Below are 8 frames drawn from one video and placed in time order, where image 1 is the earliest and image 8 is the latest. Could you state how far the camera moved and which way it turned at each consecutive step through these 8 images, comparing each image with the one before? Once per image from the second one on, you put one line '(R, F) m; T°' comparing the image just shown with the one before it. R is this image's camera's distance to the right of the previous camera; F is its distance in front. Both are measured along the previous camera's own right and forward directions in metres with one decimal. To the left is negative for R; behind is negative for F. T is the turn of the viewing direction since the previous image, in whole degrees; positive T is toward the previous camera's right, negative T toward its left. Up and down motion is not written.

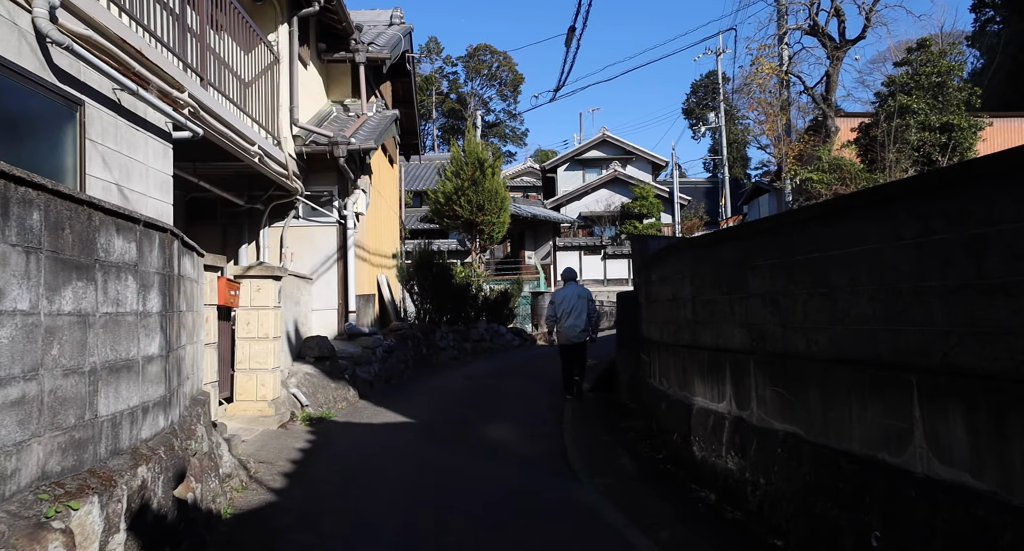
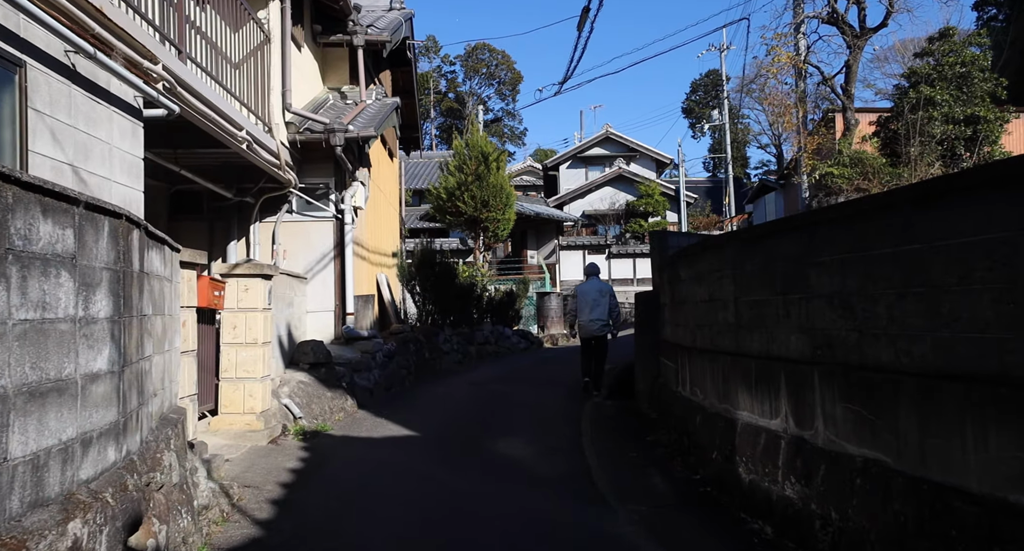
(-0.2, +0.7) m; 0°
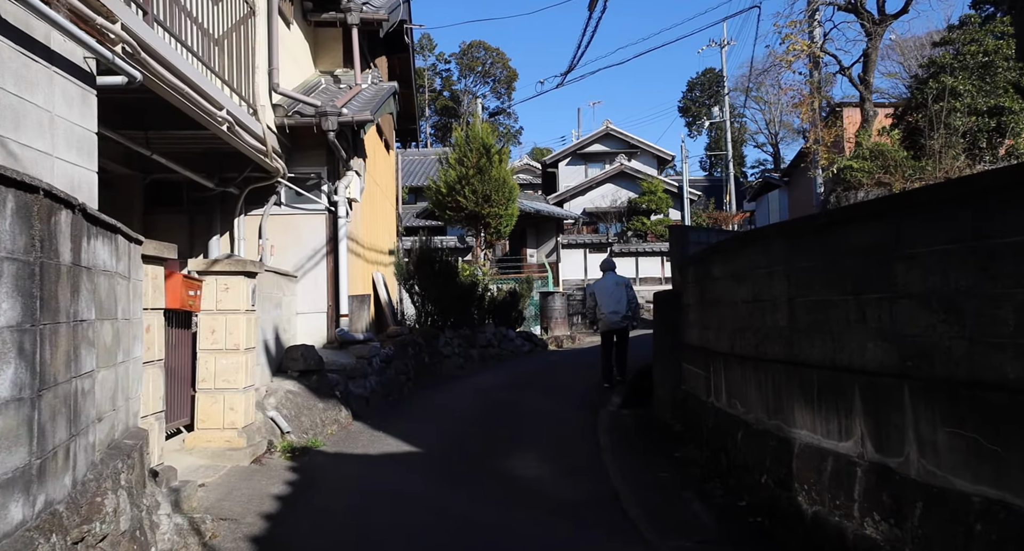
(-0.2, +0.8) m; 0°
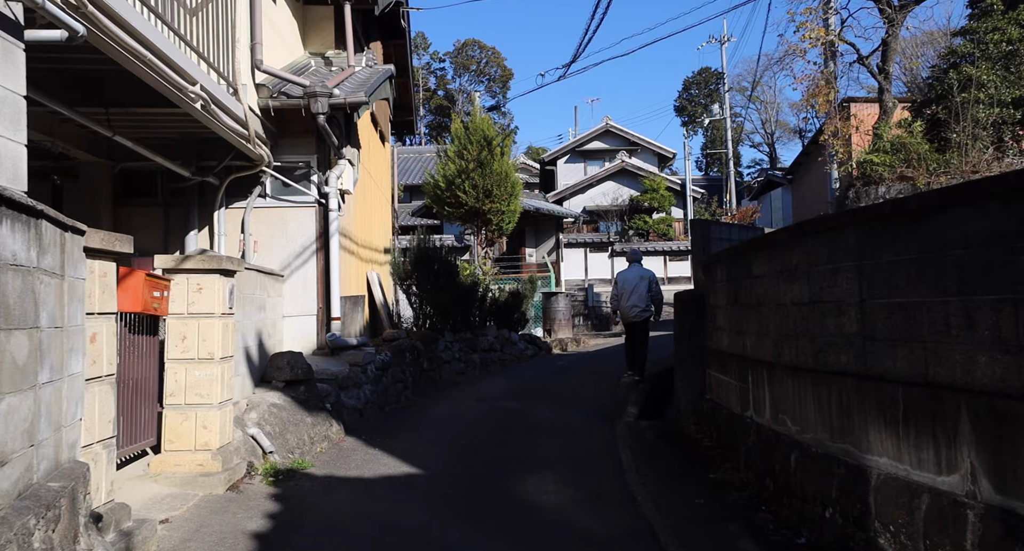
(-0.1, +0.8) m; 0°
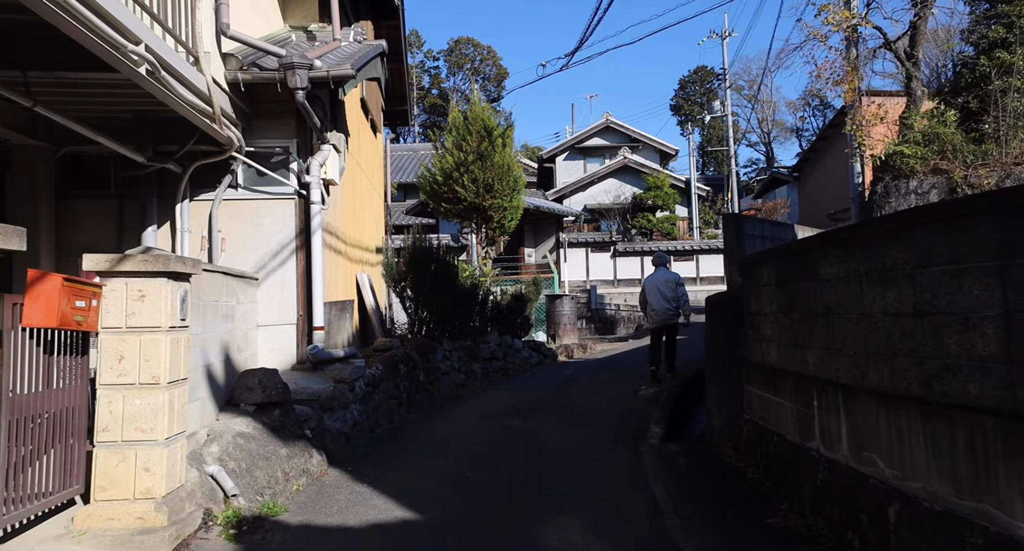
(-0.1, +1.0) m; 0°
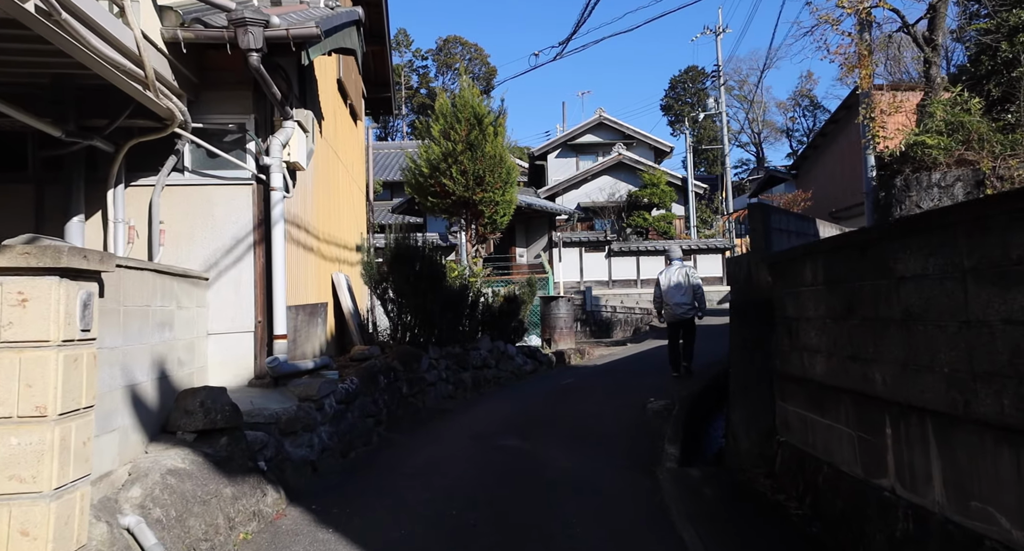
(0.0, +1.0) m; +1°
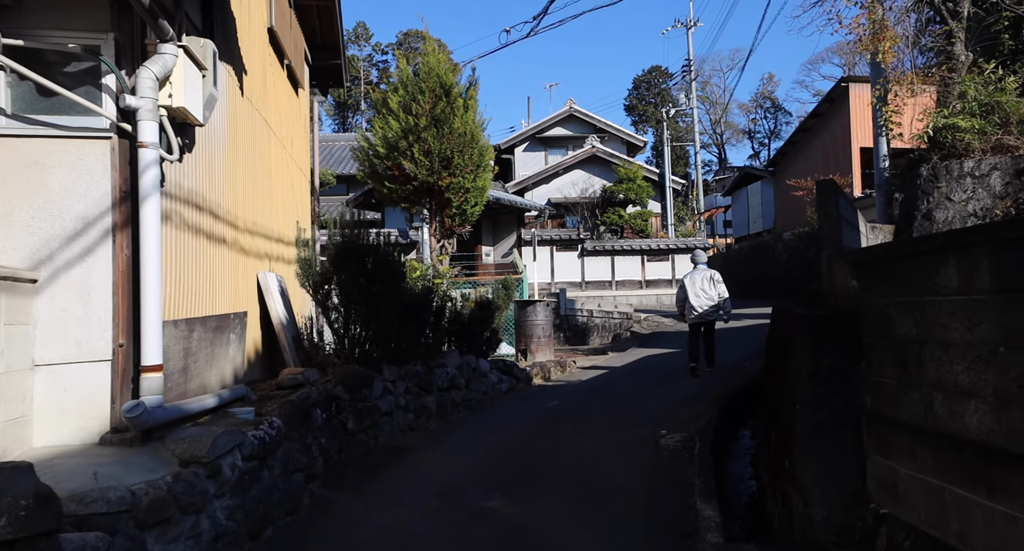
(-0.1, +1.9) m; +3°
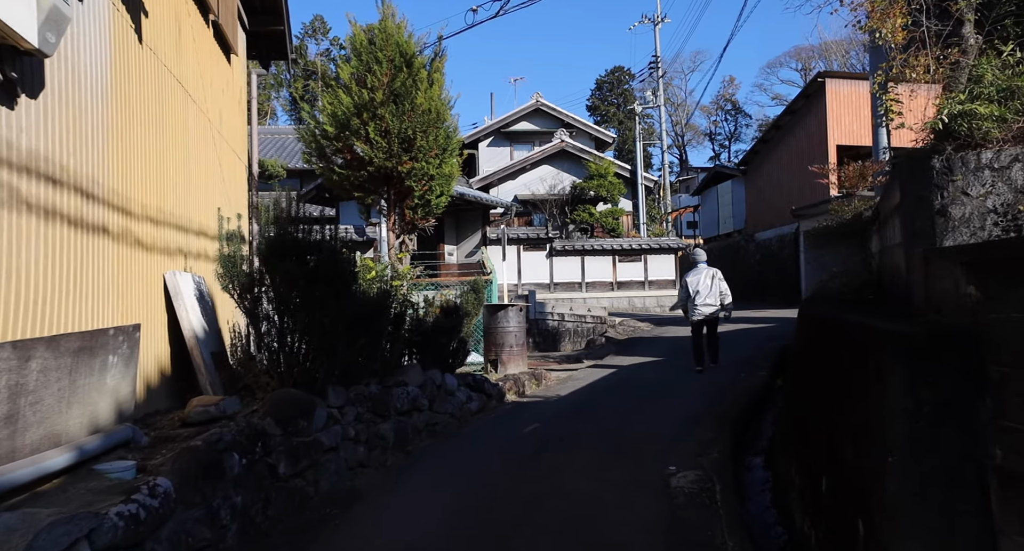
(-0.1, +1.4) m; +3°
